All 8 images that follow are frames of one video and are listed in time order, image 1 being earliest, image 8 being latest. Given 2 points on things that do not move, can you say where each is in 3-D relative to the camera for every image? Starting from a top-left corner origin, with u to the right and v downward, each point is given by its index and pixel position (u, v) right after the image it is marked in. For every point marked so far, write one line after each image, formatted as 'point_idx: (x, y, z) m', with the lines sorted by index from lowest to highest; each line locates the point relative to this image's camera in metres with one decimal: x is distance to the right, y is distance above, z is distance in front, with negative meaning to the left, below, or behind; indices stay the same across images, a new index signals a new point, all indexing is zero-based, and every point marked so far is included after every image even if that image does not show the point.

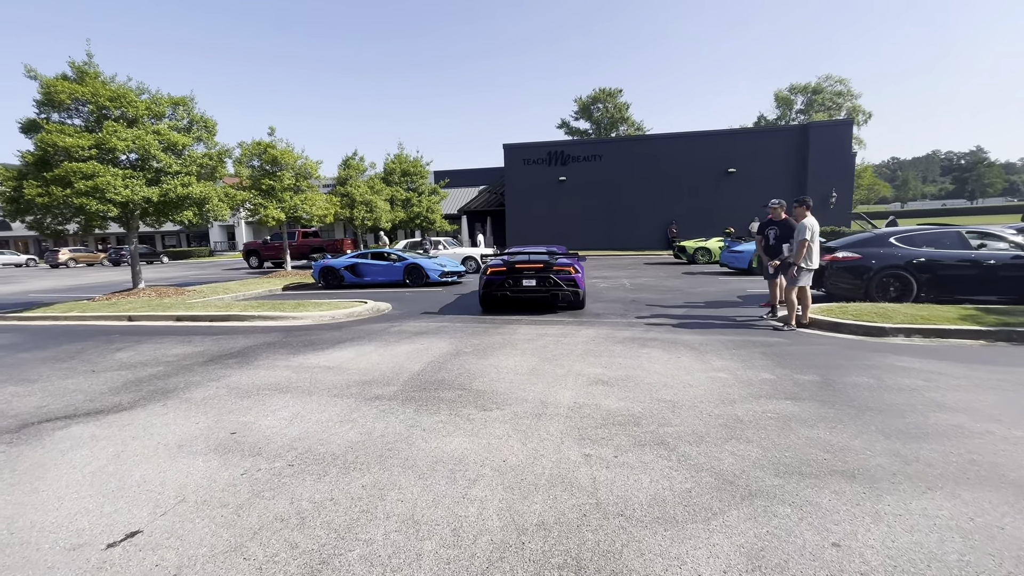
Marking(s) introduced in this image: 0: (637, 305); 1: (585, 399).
0: (+2.8, -0.4, +10.0) m
1: (+0.7, -1.1, +4.4) m
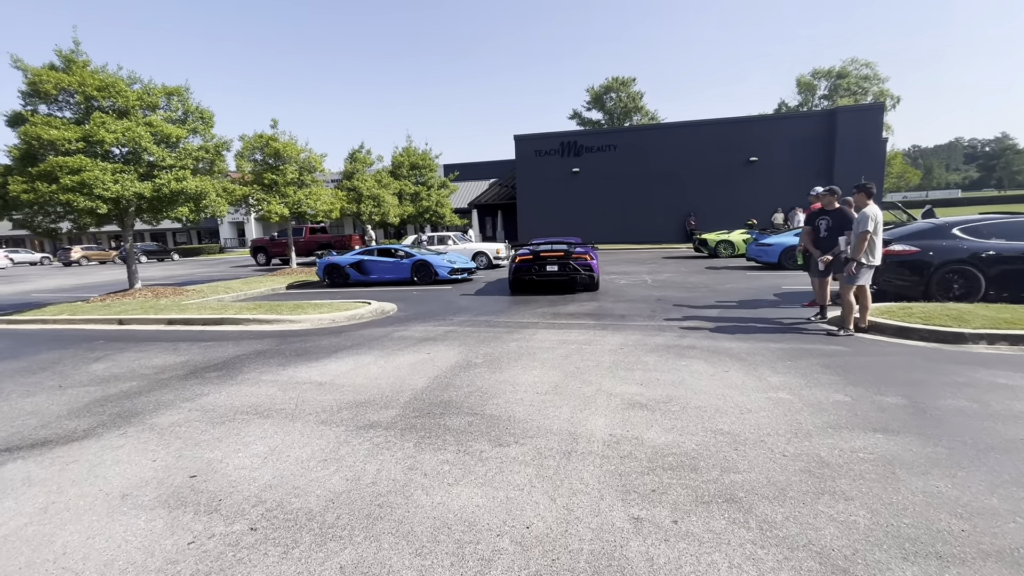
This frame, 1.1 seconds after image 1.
0: (+3.1, -0.3, +9.1) m
1: (+0.9, -1.1, +3.6) m
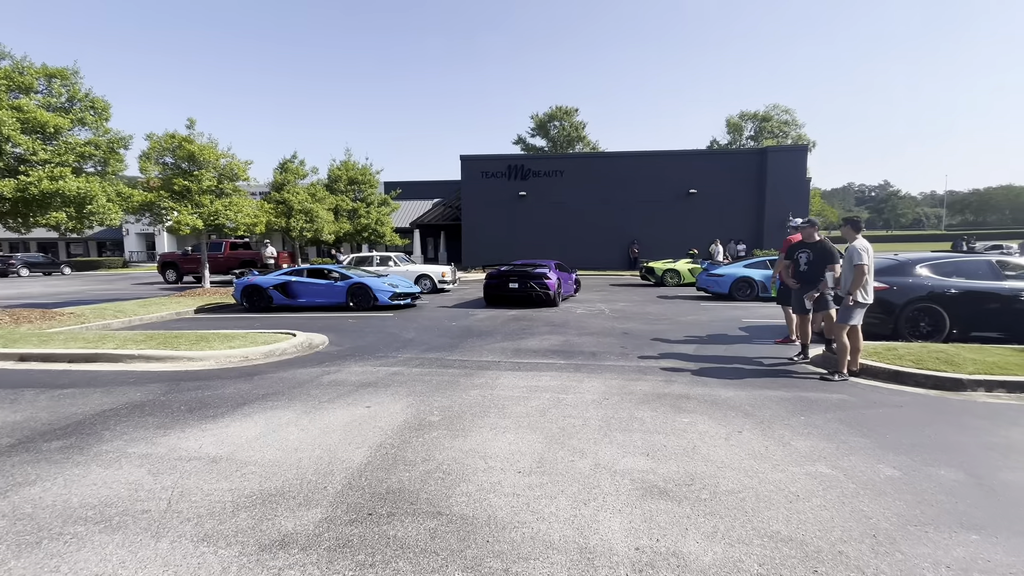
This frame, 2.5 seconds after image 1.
0: (+2.2, -1.0, +8.4) m
1: (+0.8, -1.4, +2.6) m
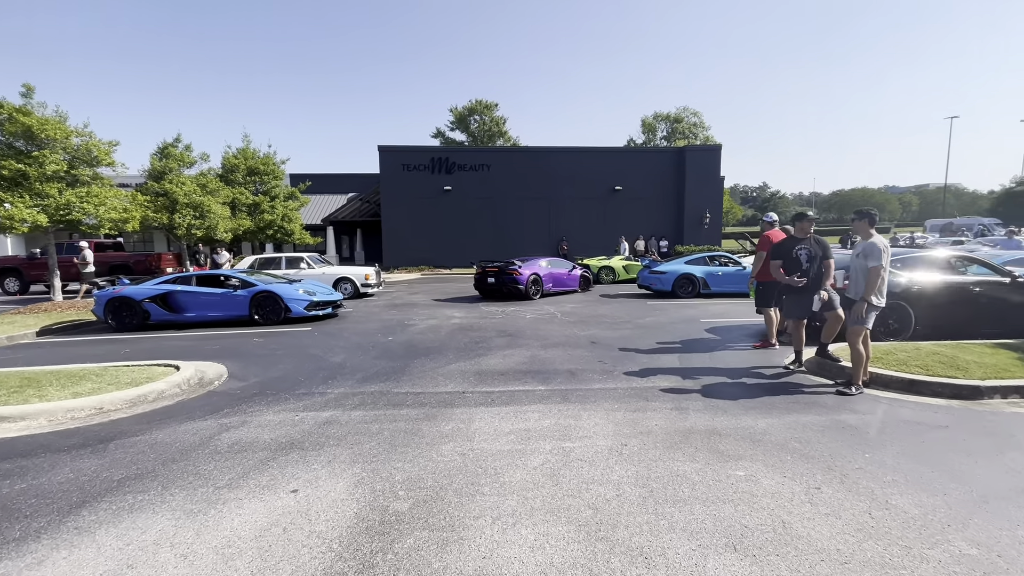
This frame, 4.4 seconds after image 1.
0: (+1.5, -1.0, +7.4) m
1: (+1.1, -1.6, +1.4) m
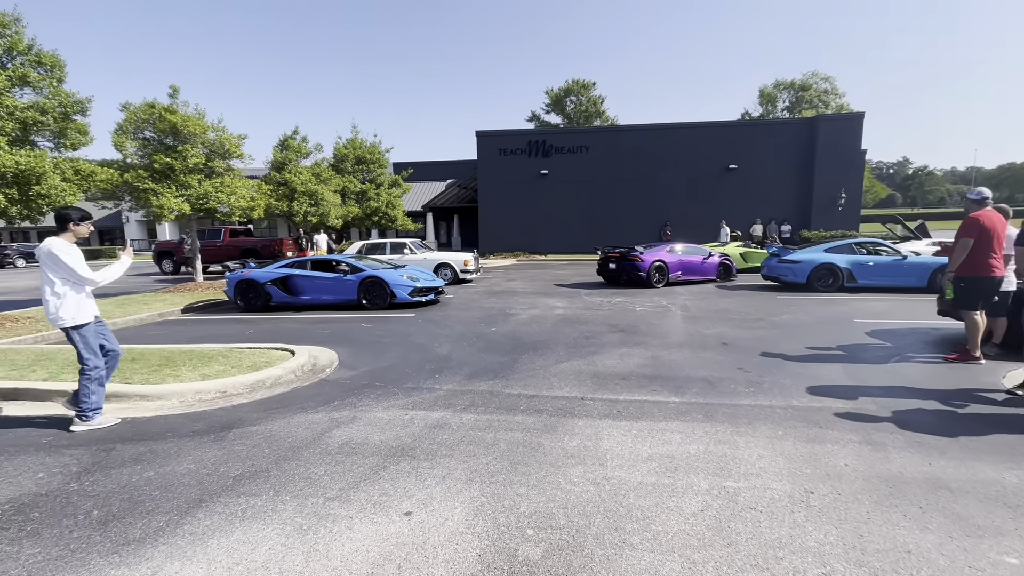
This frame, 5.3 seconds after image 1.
0: (+3.2, -0.9, +6.2) m
1: (+1.6, -1.6, +0.5) m
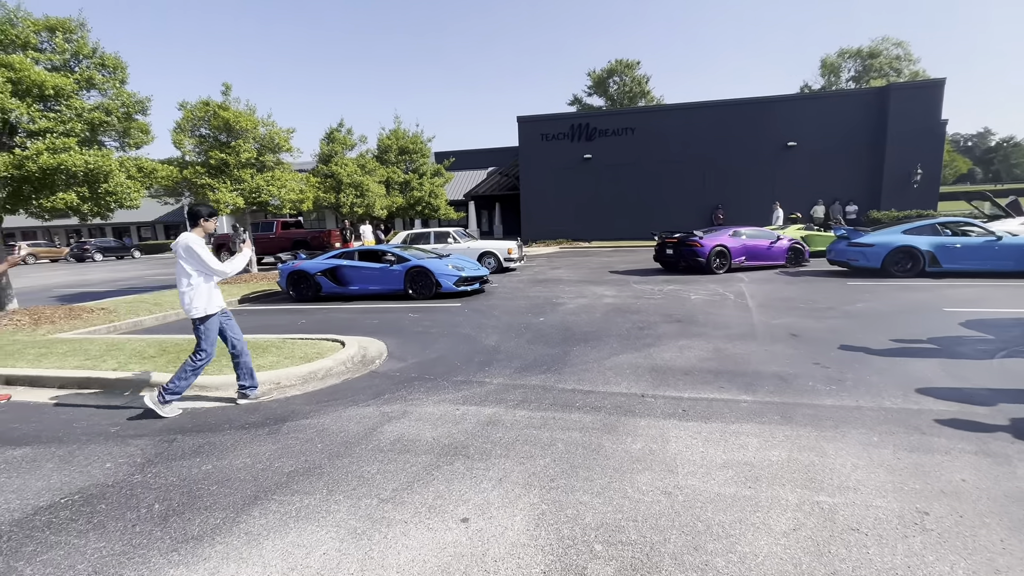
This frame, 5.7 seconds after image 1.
0: (+3.8, -0.8, +5.7) m
1: (+1.8, -1.6, +0.1) m
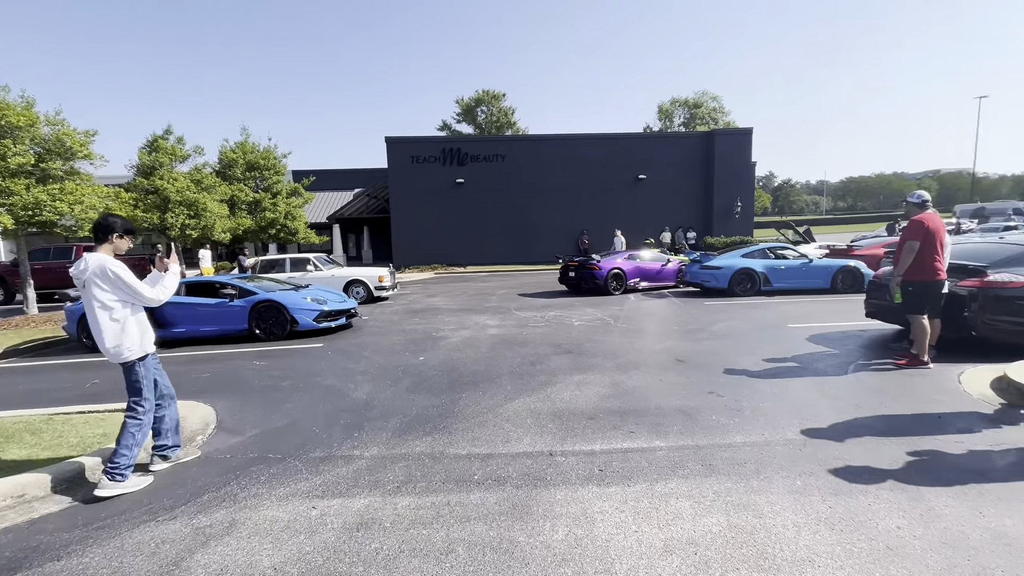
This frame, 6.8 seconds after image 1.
0: (+2.4, -1.1, +5.7) m
1: (+2.0, -1.7, -0.3) m
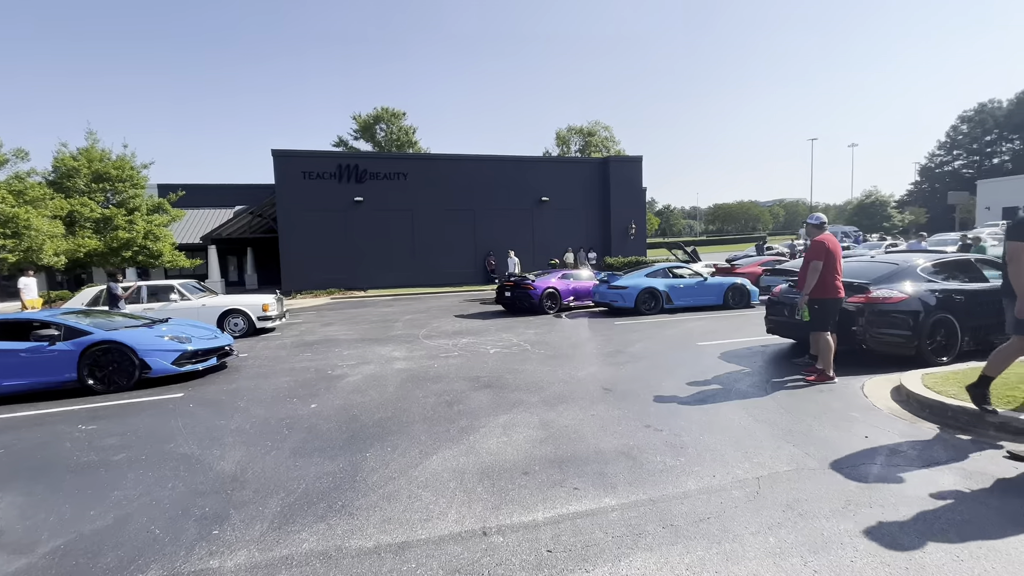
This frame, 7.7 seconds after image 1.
0: (+1.5, -1.4, +5.3) m
1: (+2.3, -1.7, -0.6) m
